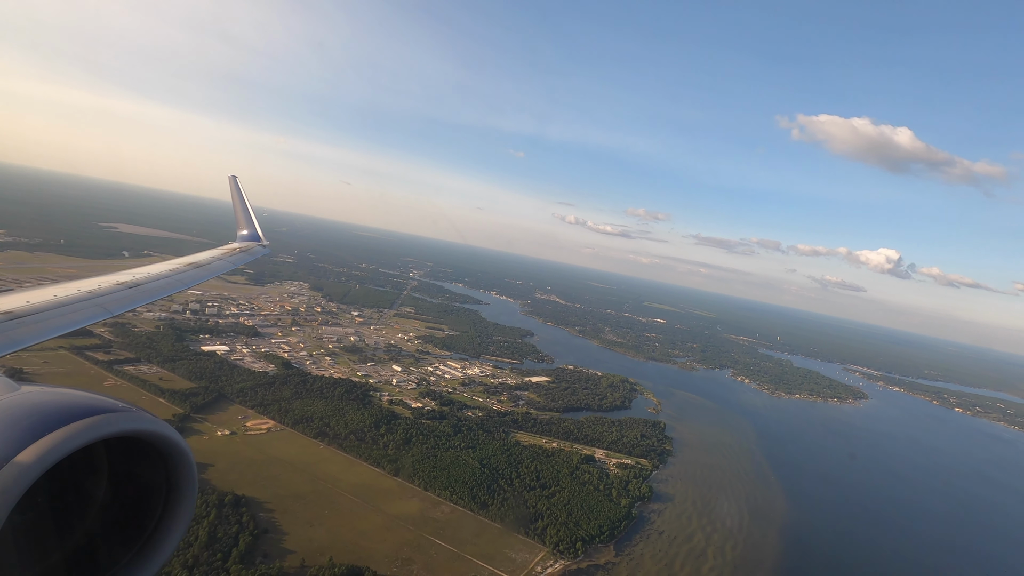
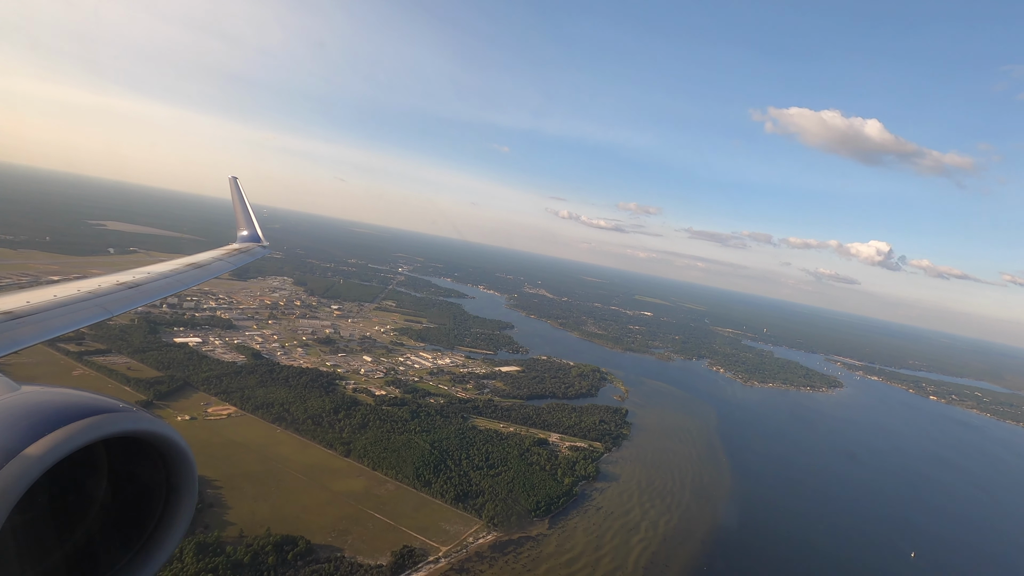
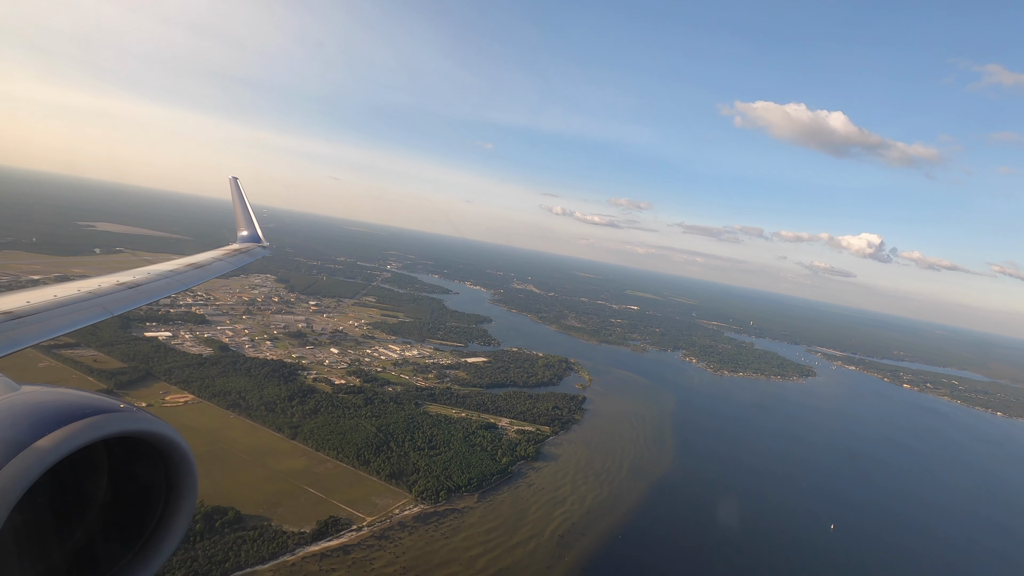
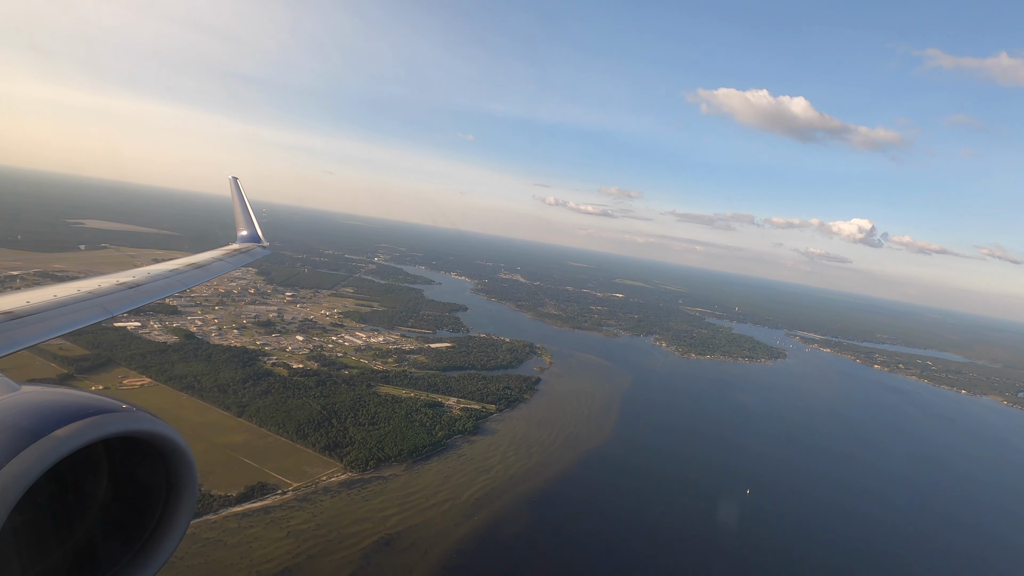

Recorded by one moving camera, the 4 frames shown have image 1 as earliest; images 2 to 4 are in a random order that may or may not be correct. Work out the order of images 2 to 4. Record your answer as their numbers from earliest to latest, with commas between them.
2, 3, 4
